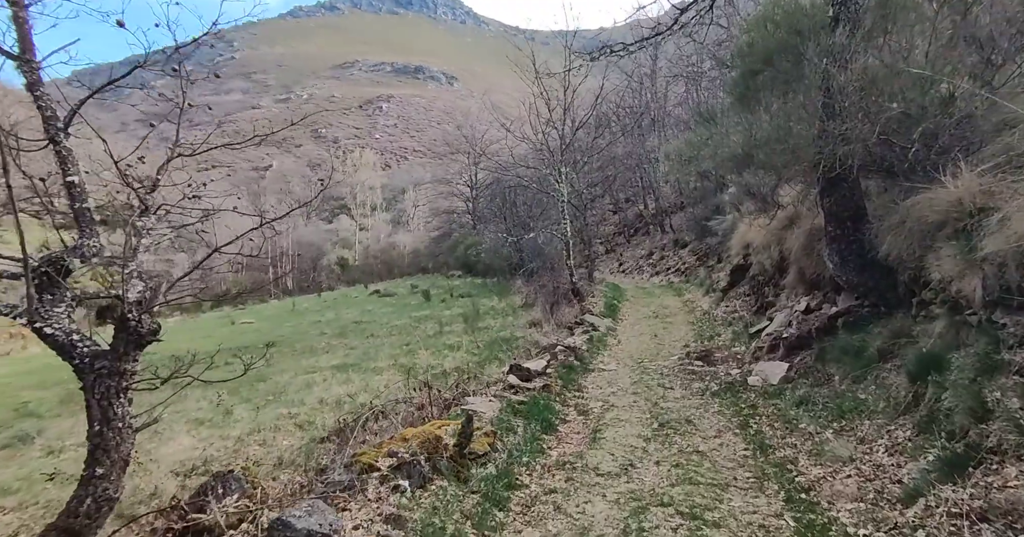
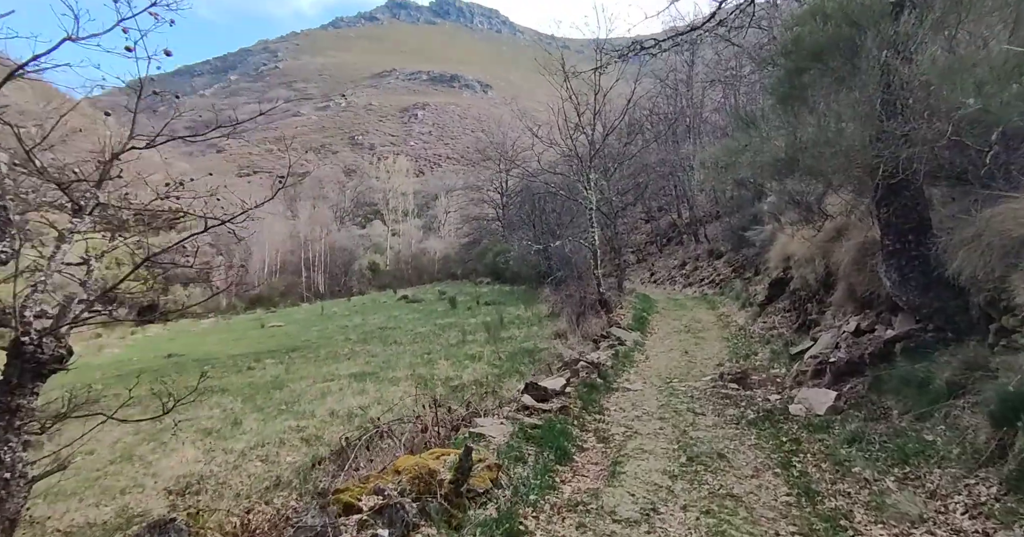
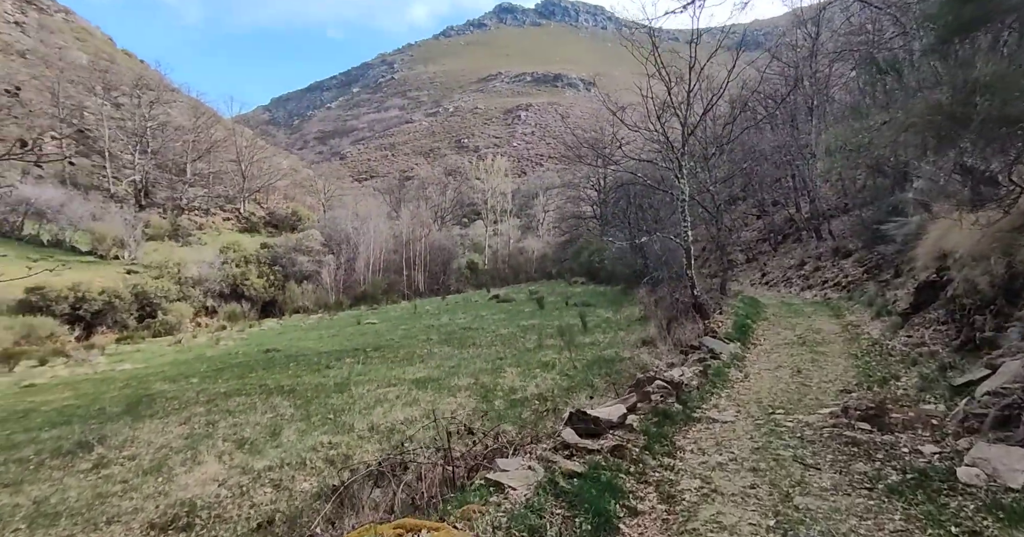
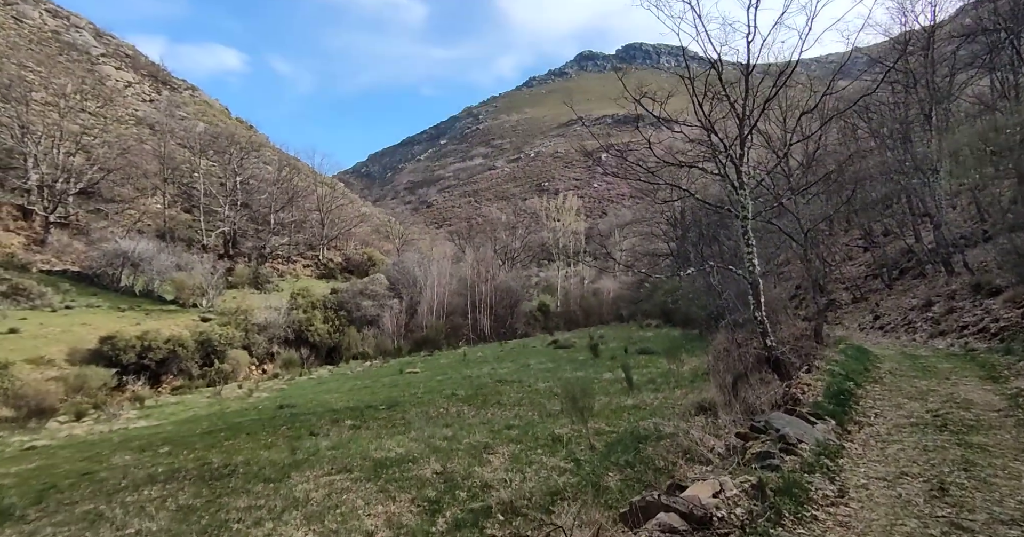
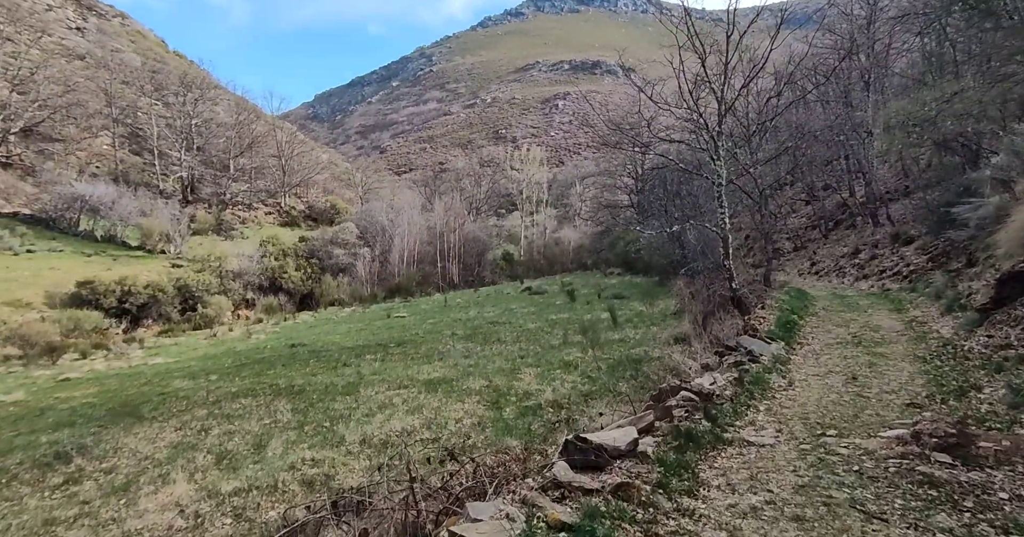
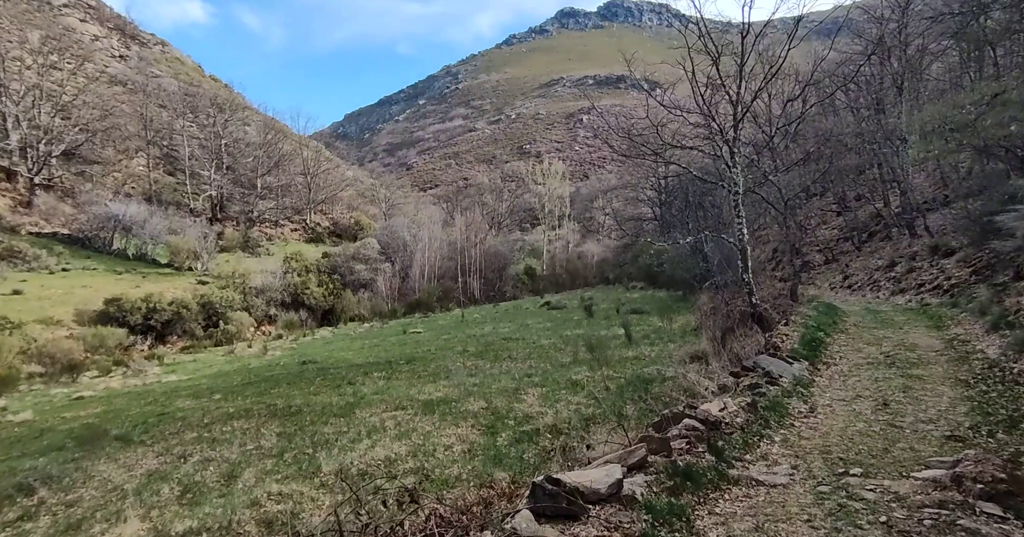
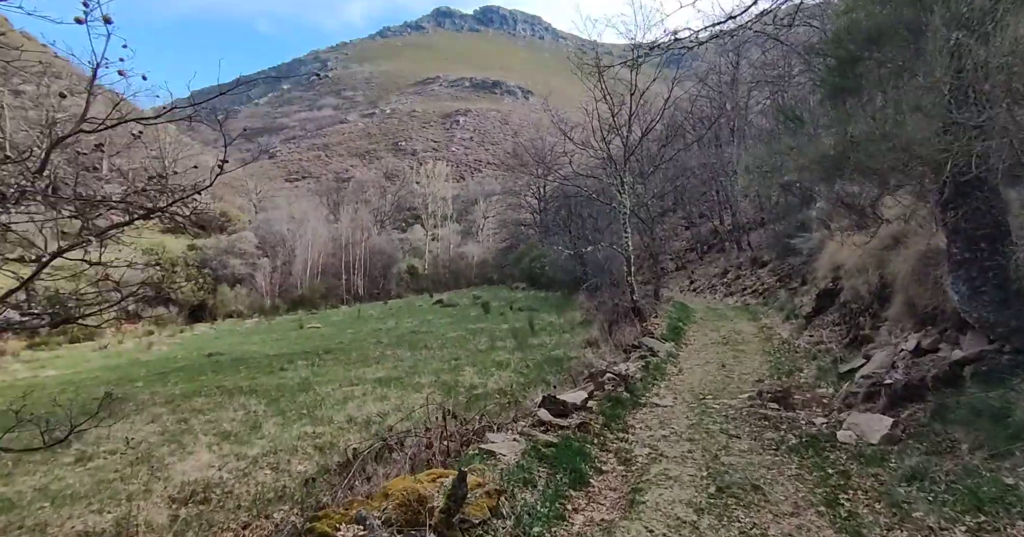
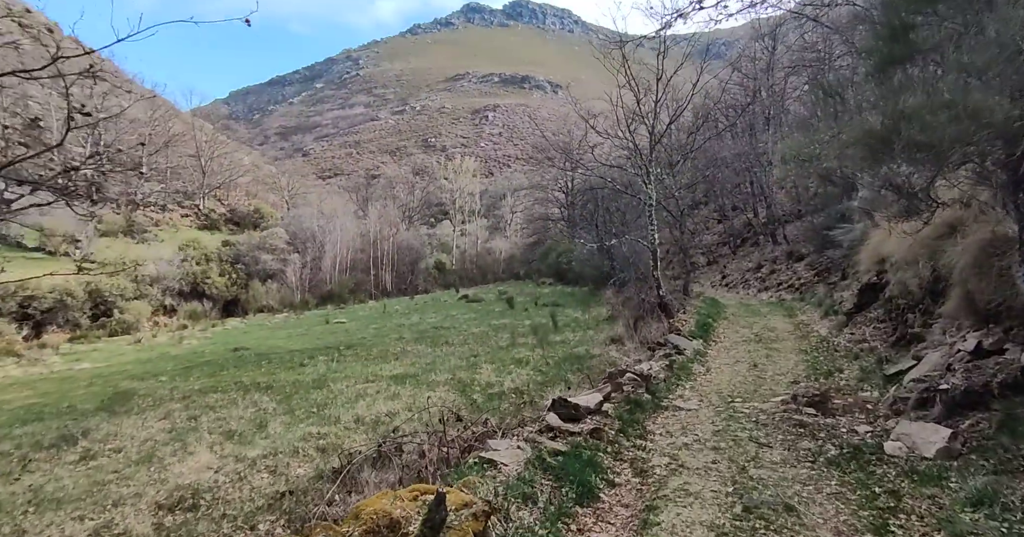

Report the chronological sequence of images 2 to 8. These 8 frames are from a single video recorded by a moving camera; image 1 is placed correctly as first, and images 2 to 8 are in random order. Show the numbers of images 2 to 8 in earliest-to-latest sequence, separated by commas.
2, 7, 8, 3, 5, 6, 4
